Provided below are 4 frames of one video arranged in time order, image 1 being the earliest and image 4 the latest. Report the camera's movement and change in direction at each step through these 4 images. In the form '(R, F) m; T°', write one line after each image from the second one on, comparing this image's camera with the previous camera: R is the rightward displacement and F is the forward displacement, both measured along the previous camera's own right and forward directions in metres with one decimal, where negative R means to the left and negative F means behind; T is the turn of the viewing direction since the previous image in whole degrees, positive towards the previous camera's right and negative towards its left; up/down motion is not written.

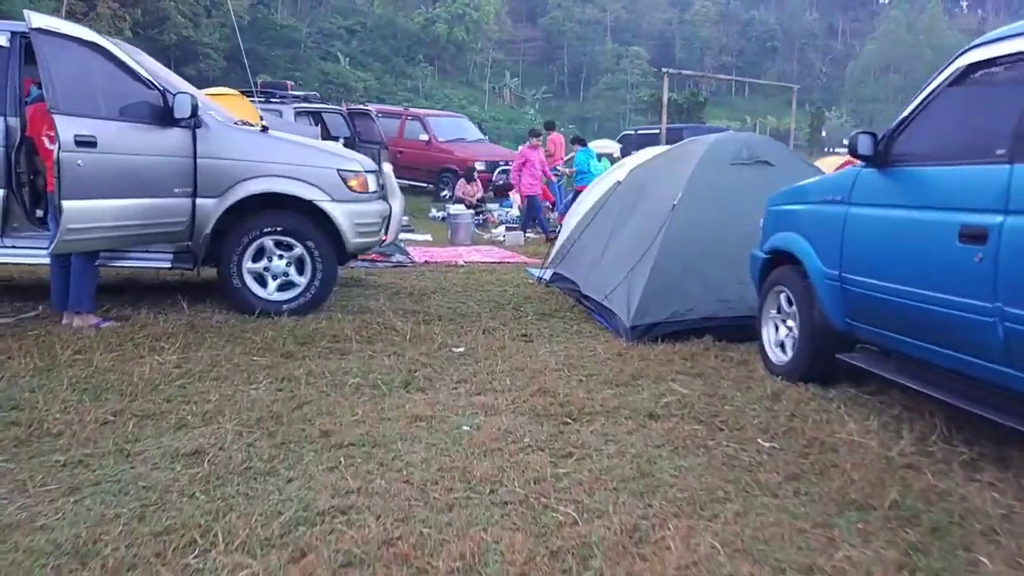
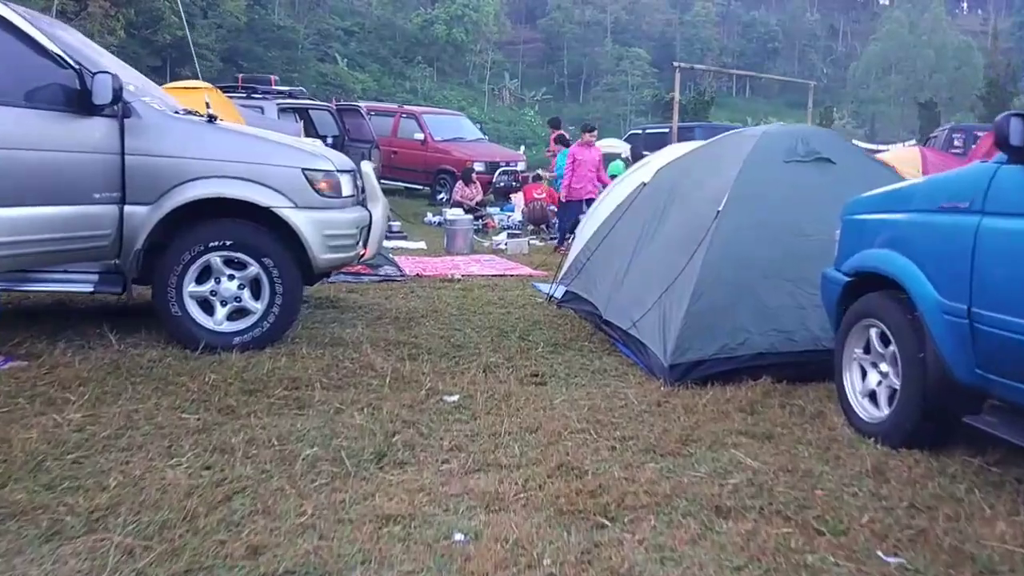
(0.0, +1.3) m; 0°
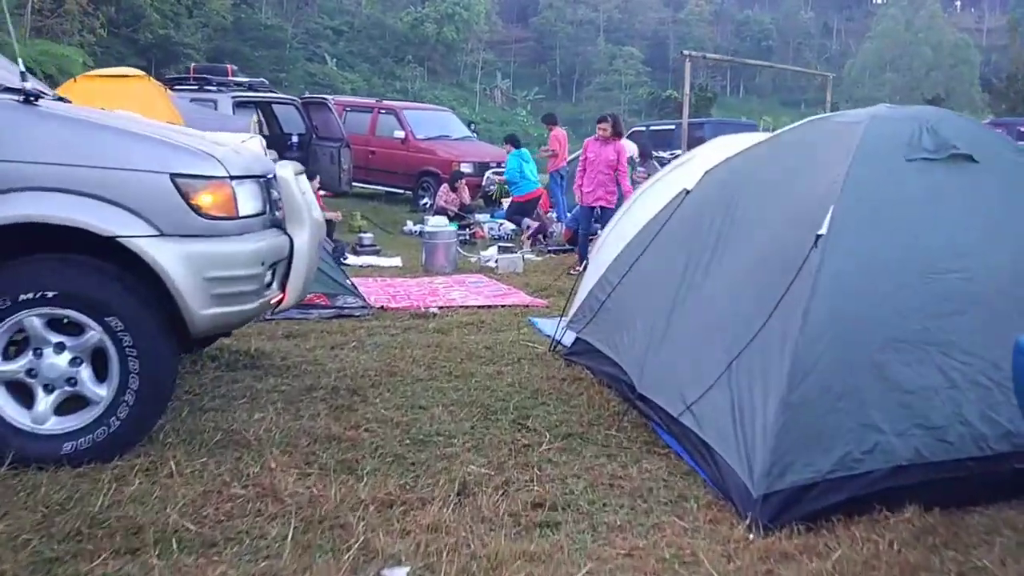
(0.0, +1.9) m; 0°
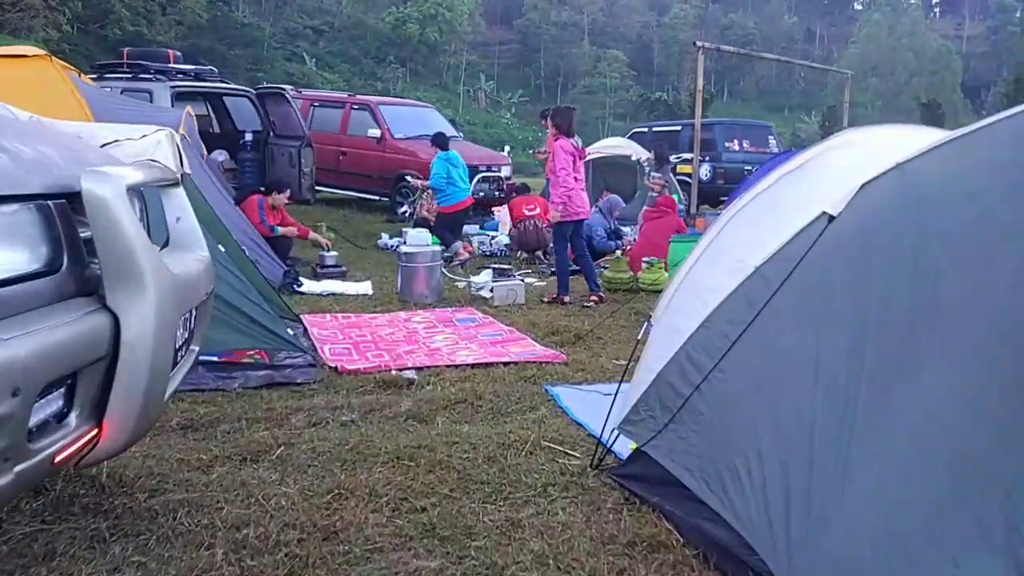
(-0.2, +2.0) m; +1°
